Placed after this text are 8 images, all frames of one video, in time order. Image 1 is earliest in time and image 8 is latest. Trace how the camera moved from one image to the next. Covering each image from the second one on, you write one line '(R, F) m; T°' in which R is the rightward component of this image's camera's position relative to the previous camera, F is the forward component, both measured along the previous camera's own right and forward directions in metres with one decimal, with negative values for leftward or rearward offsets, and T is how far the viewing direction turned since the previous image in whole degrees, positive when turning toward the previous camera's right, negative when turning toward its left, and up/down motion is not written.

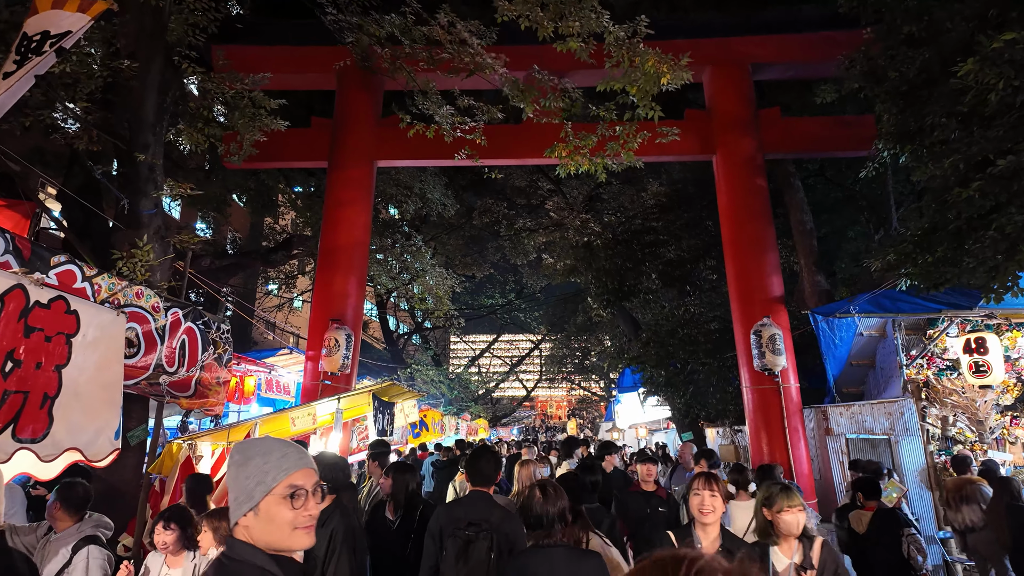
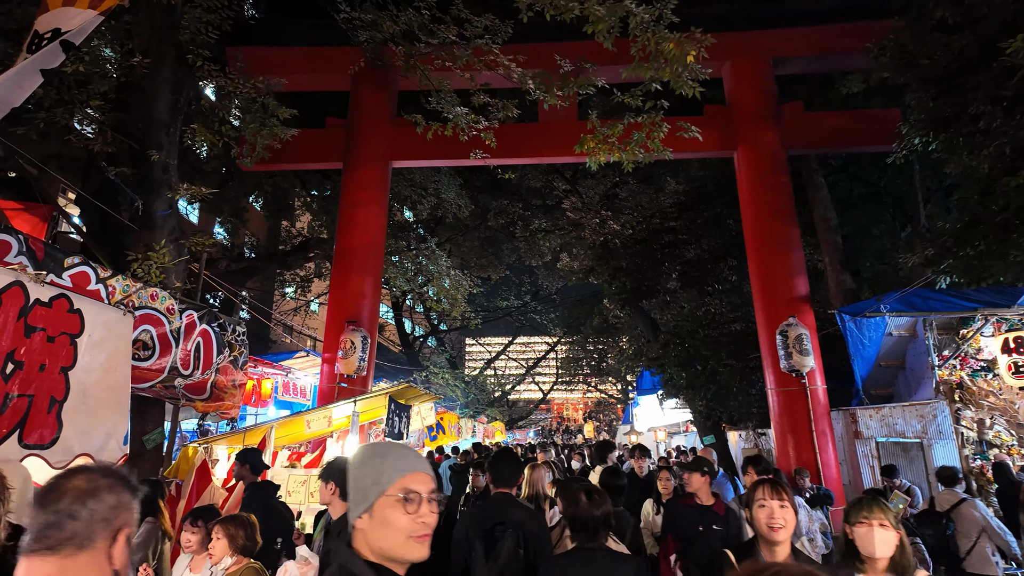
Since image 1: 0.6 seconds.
(0.0, +0.2) m; -1°
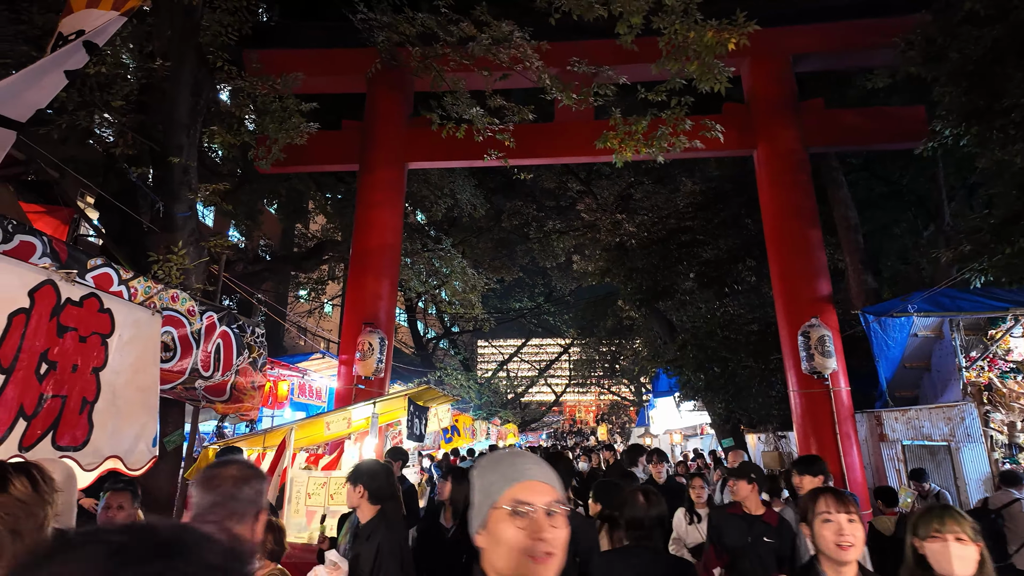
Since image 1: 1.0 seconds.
(-0.1, +0.1) m; -1°
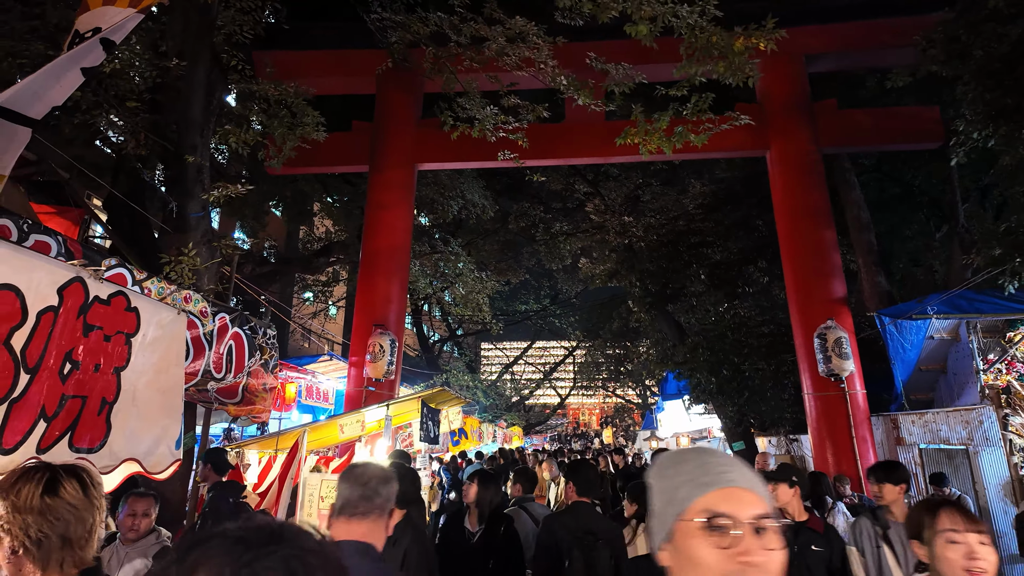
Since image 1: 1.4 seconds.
(-0.1, +0.1) m; 0°
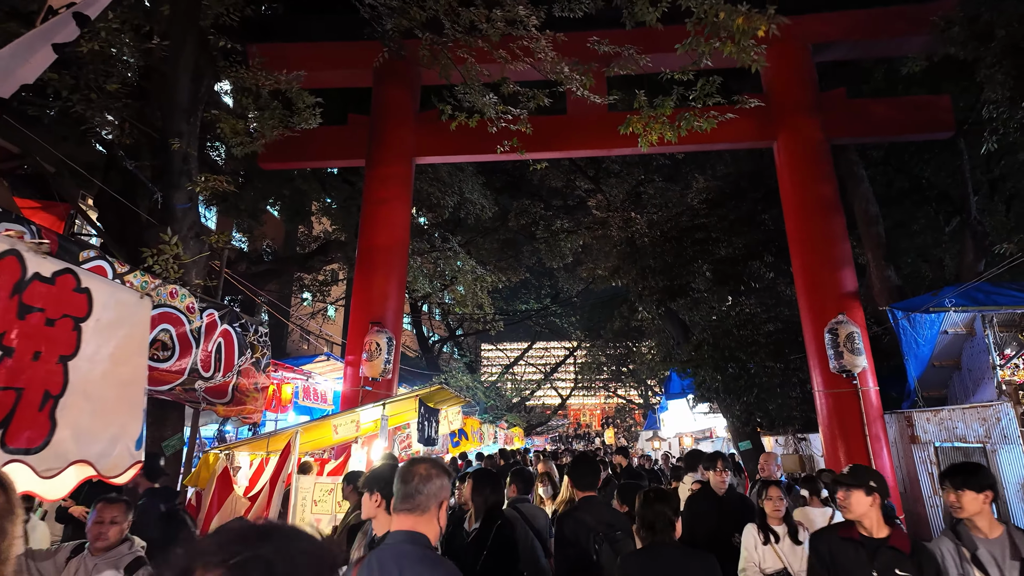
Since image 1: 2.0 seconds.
(0.0, +0.3) m; 0°
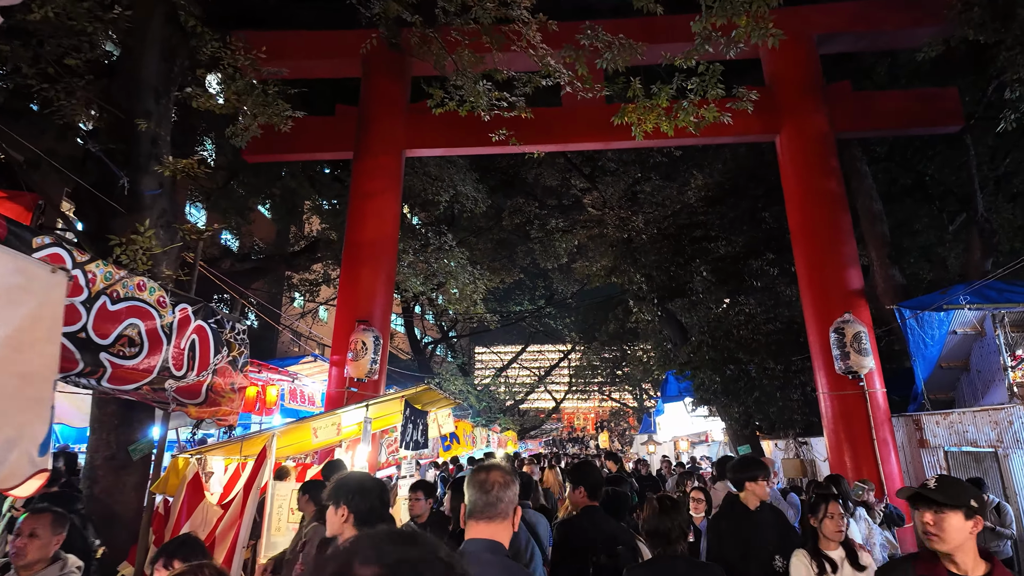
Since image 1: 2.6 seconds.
(0.0, +0.4) m; +1°
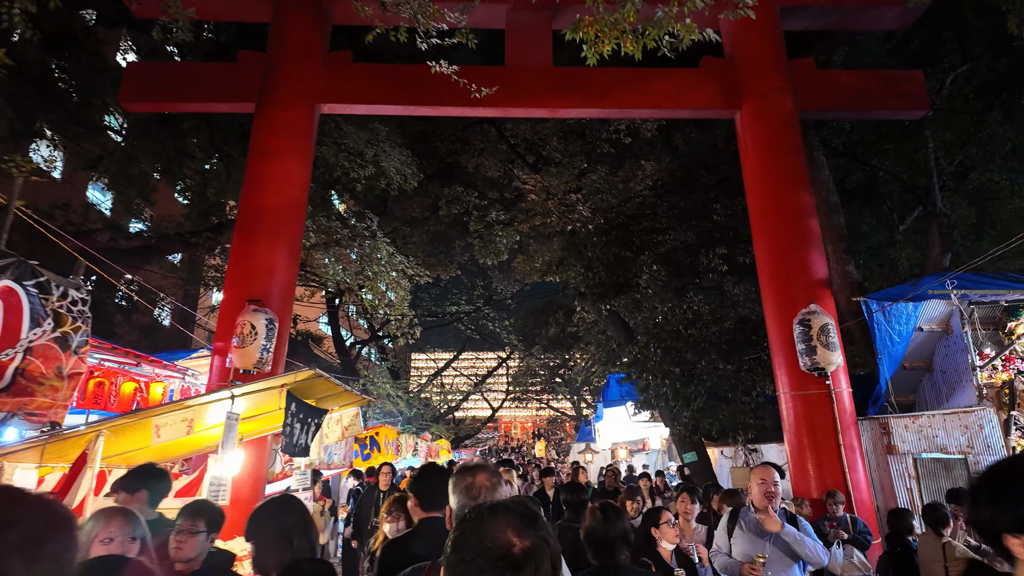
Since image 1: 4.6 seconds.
(+0.2, +1.2) m; +6°
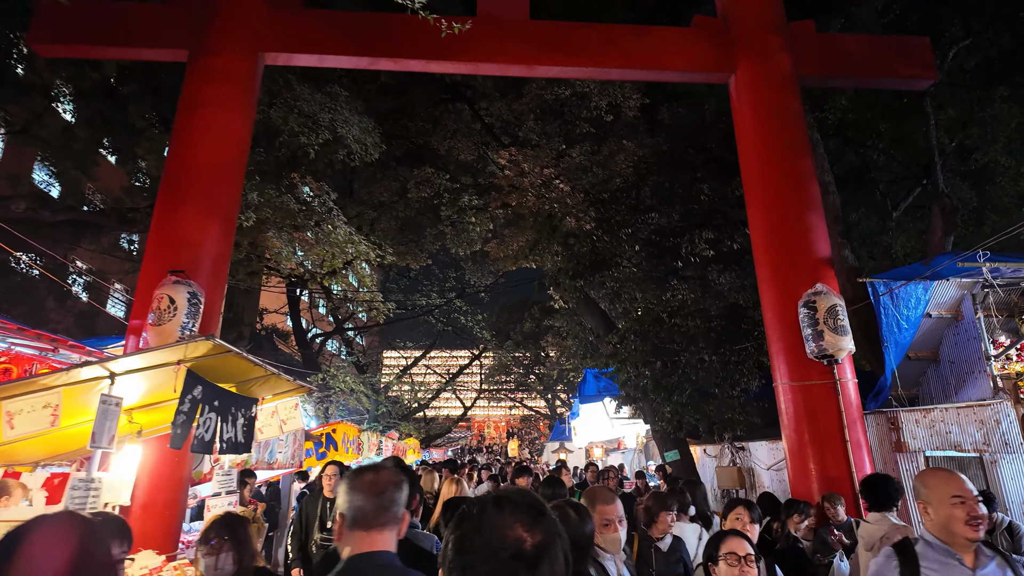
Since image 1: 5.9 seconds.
(+0.1, +0.9) m; +2°
